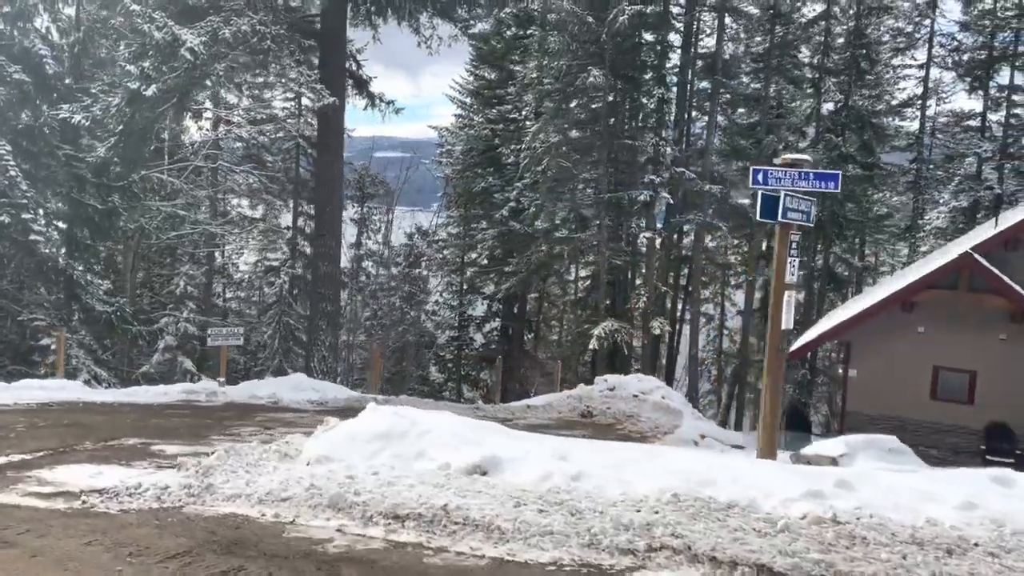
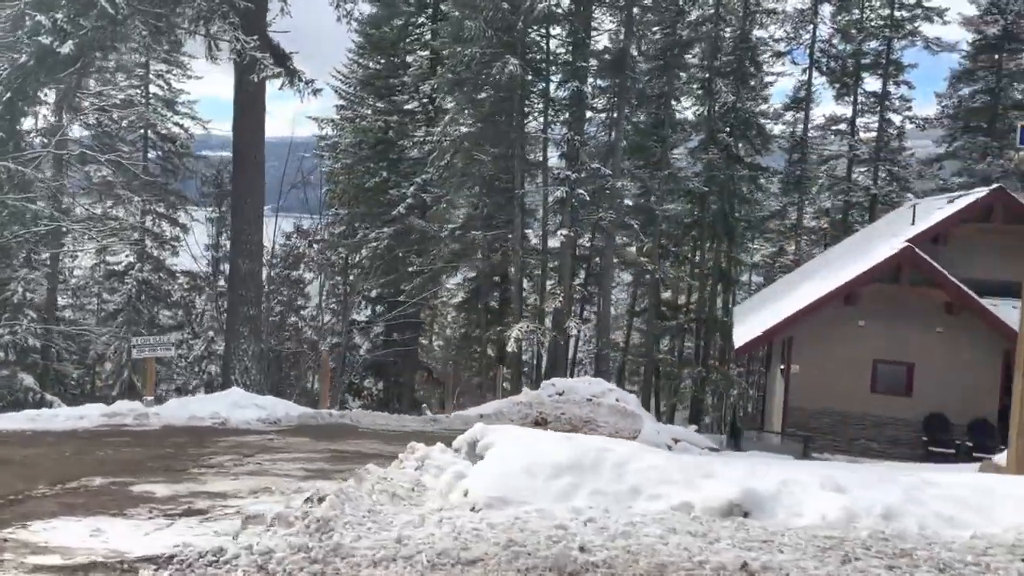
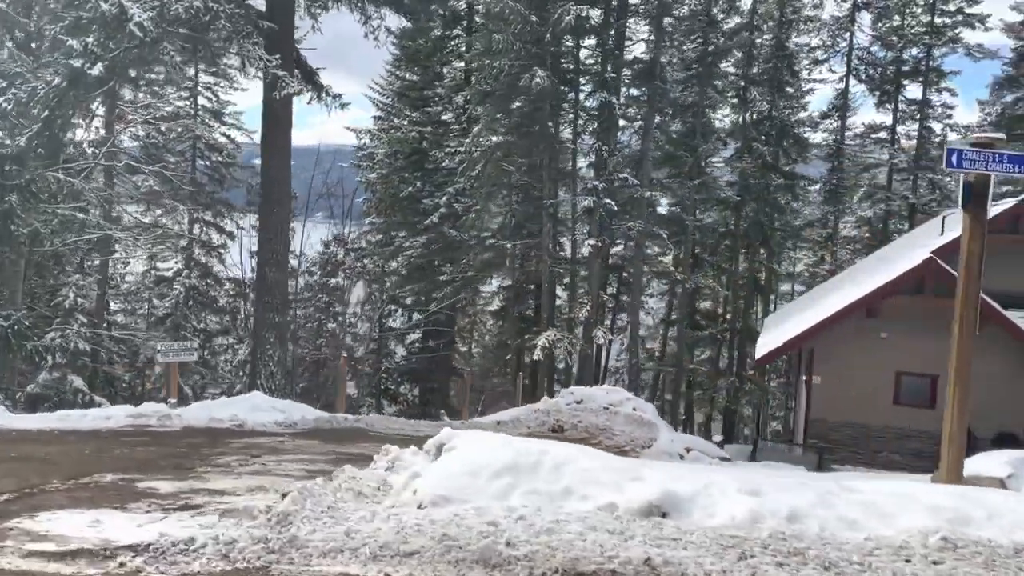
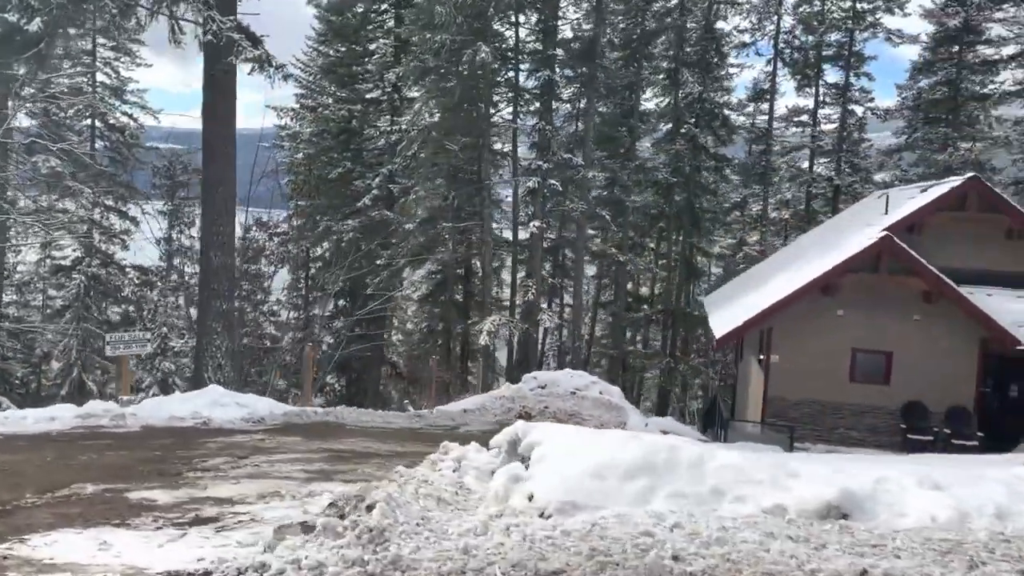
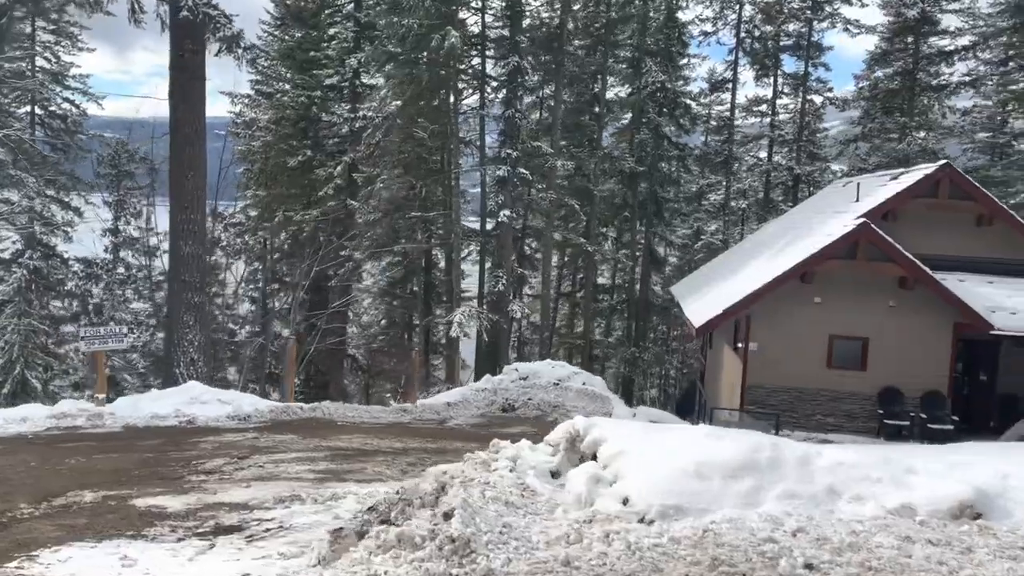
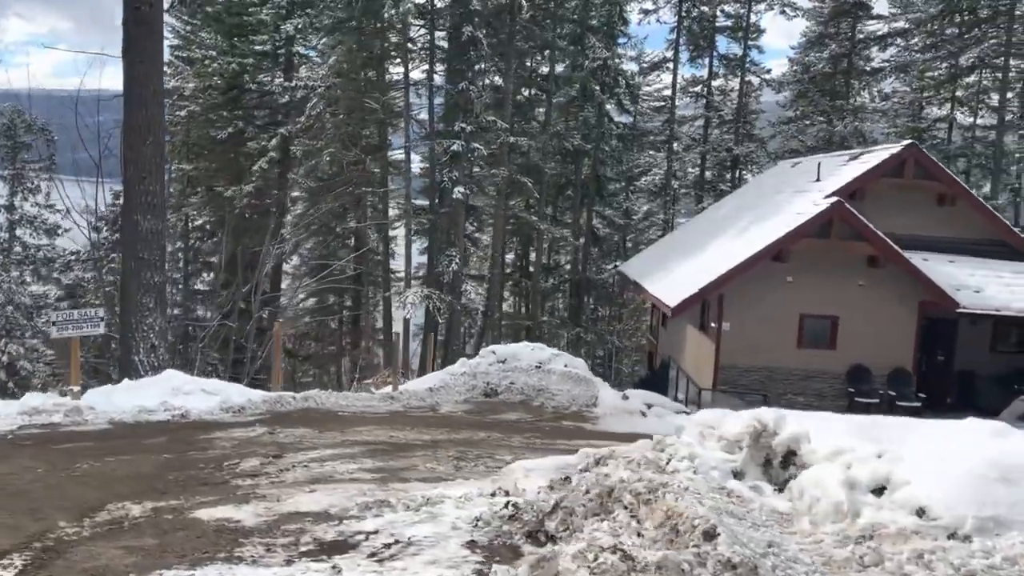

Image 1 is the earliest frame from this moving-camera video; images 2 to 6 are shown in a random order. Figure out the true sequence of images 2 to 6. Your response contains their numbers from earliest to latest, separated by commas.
3, 2, 4, 5, 6
